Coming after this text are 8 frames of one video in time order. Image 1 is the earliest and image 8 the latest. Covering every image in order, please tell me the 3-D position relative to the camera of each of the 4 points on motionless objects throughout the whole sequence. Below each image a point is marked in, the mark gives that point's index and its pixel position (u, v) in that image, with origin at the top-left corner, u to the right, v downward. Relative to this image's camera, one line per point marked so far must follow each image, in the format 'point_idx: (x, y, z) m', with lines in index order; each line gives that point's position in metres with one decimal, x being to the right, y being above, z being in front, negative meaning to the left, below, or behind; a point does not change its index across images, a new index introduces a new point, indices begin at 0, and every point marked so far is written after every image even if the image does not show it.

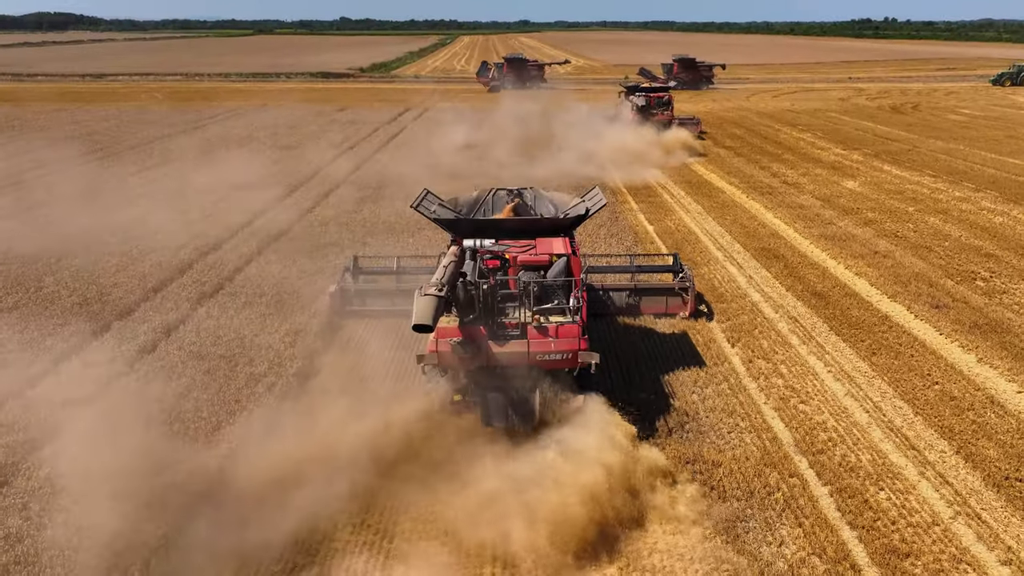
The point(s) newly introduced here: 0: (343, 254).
0: (-3.9, +0.8, +17.6) m
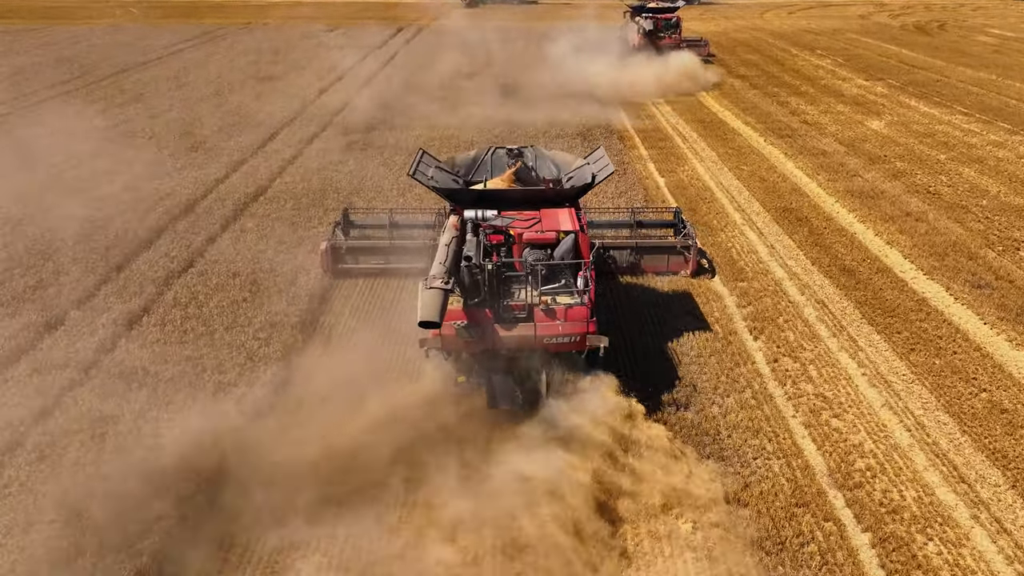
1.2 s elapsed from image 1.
0: (-4.0, +1.5, +16.1) m
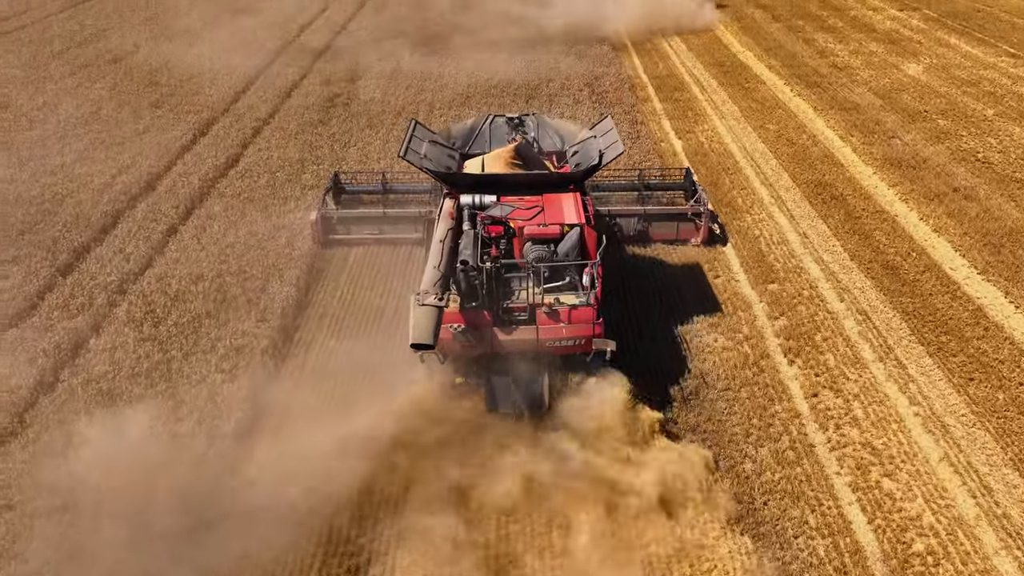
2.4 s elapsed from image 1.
0: (-4.0, +1.7, +14.3) m
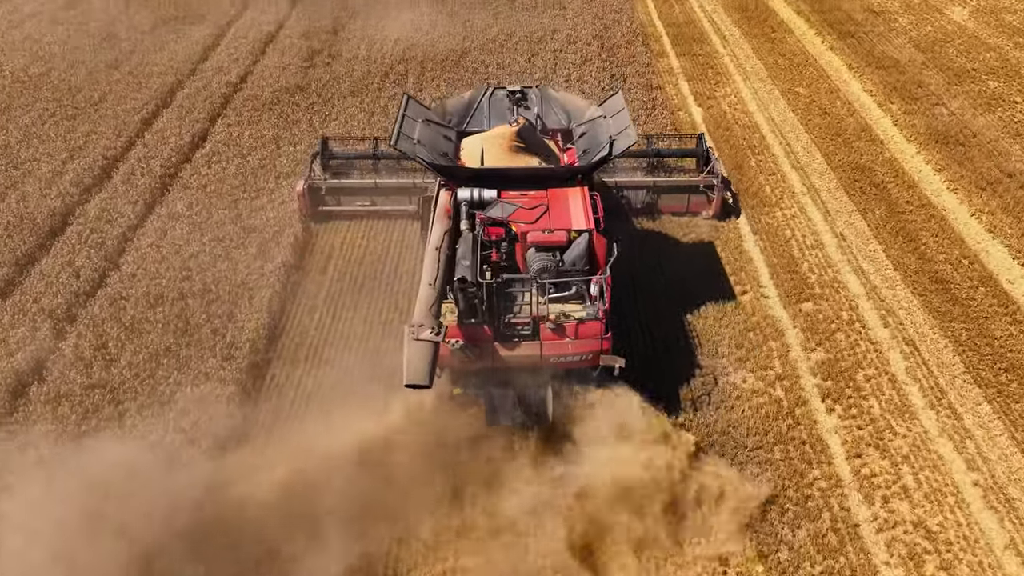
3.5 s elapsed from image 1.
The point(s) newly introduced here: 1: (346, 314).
0: (-3.9, +1.6, +12.7) m
1: (-2.4, -0.4, +10.7) m
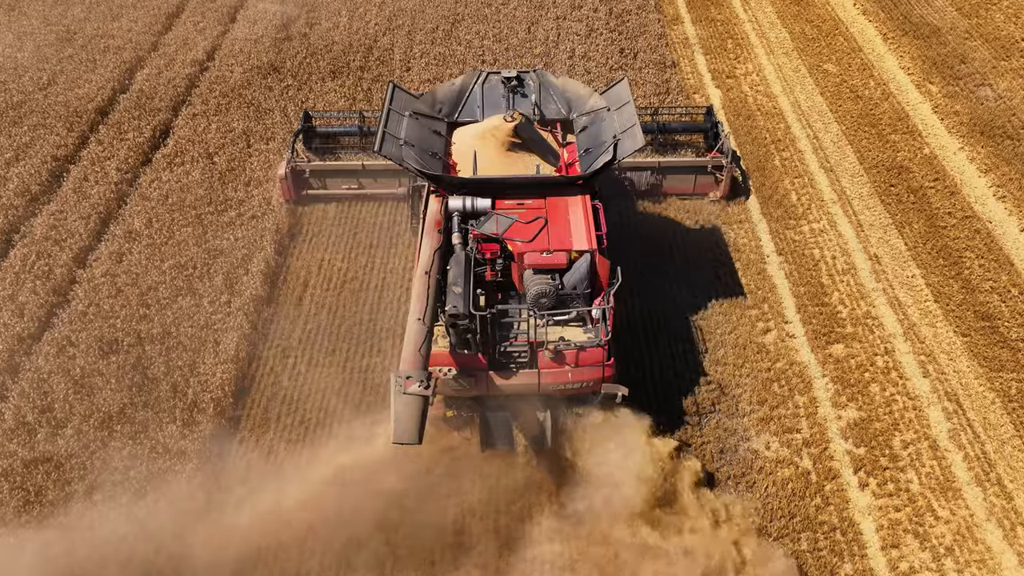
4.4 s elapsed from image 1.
0: (-4.0, +1.3, +11.4) m
1: (-2.4, -0.9, +9.6) m
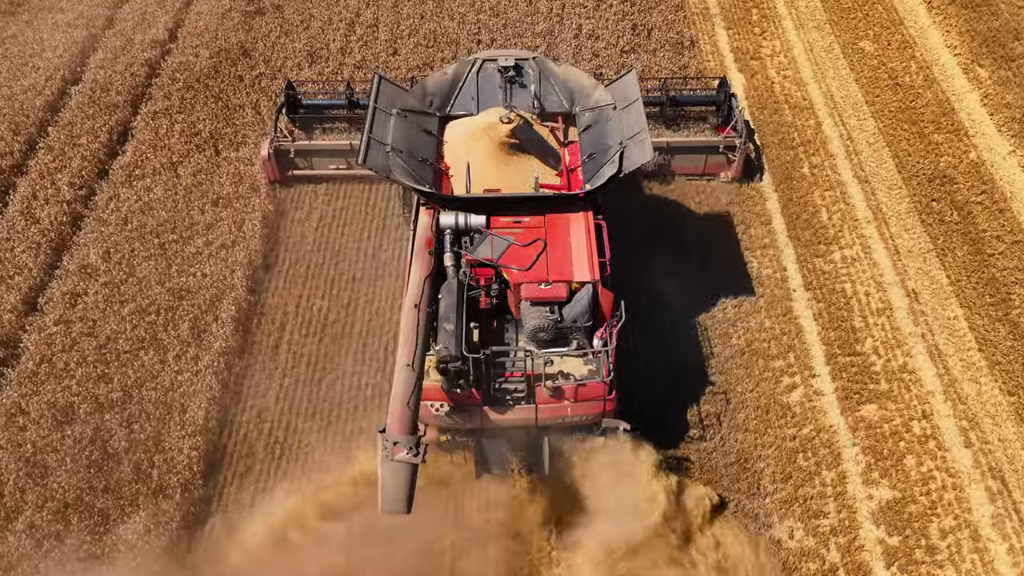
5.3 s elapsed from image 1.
0: (-4.0, +0.8, +10.2) m
1: (-2.4, -1.6, +8.7) m
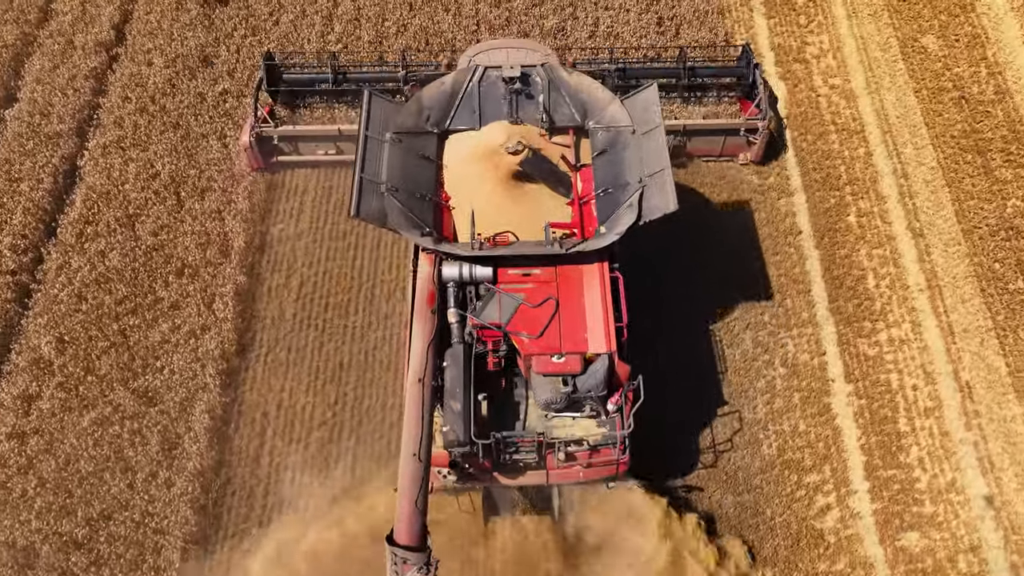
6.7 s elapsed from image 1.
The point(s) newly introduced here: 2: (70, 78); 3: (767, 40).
0: (-3.9, -0.2, +9.0) m
1: (-2.4, -2.8, +8.0) m
2: (-6.2, +3.0, +10.6) m
3: (+3.8, +3.8, +11.3) m
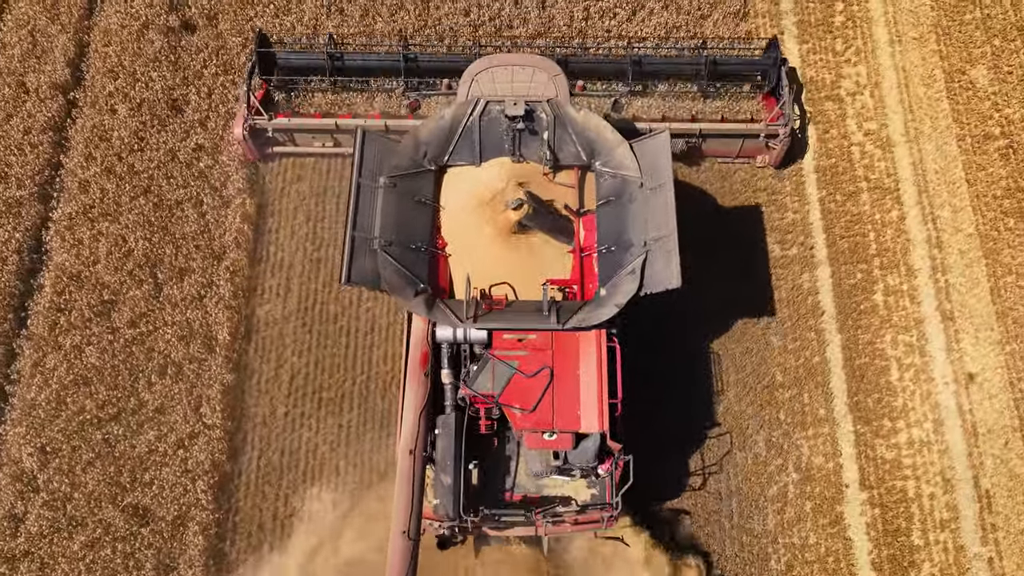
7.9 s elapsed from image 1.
0: (-3.9, -1.4, +8.6) m
1: (-2.3, -4.1, +8.0) m
2: (-6.1, +2.0, +9.6) m
3: (+3.9, +2.9, +10.2) m
